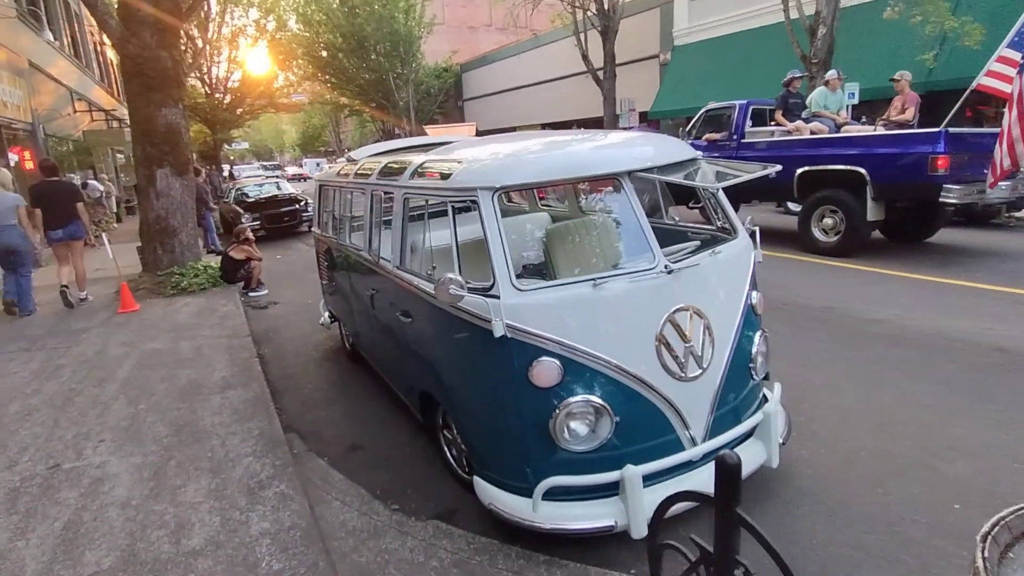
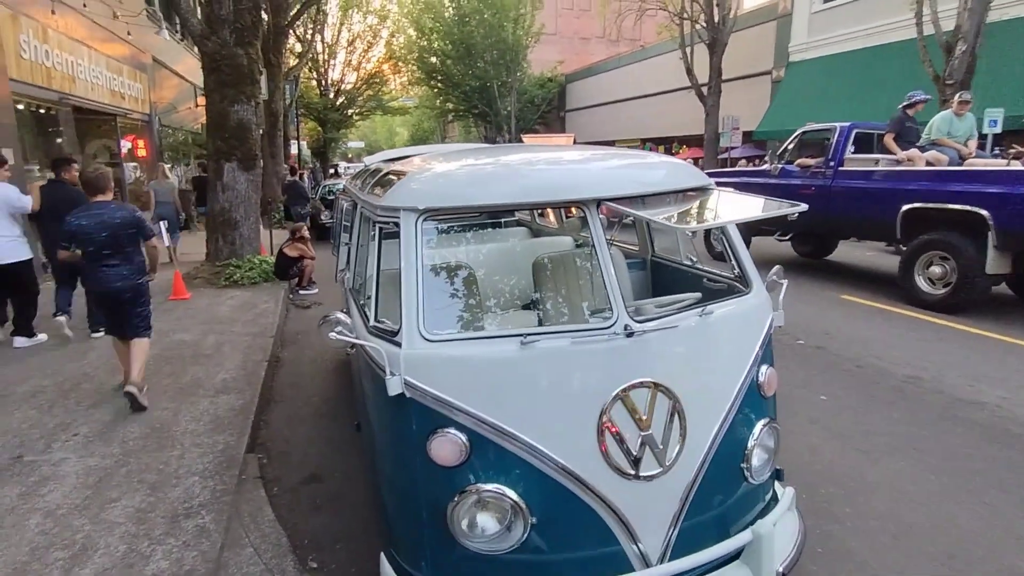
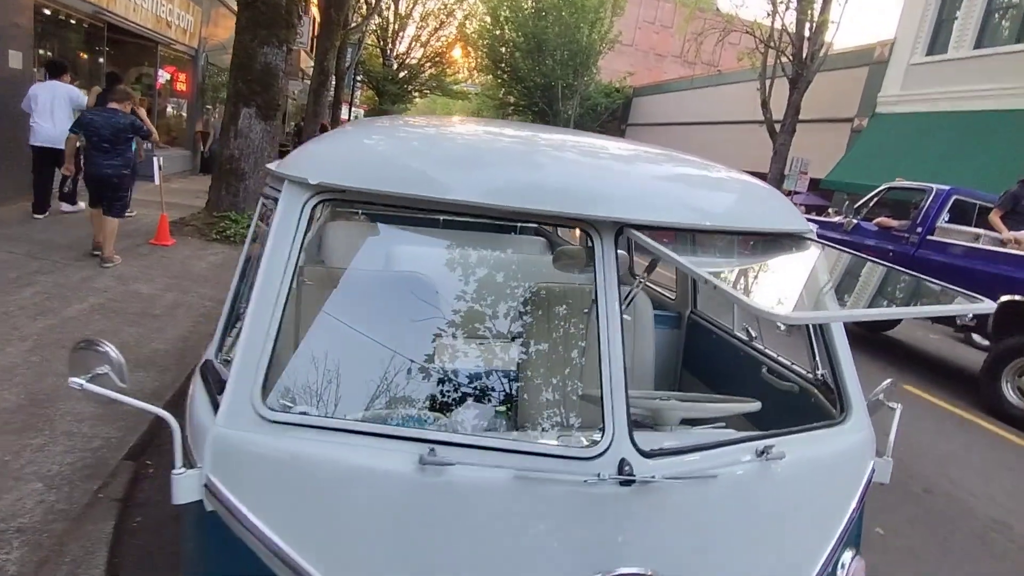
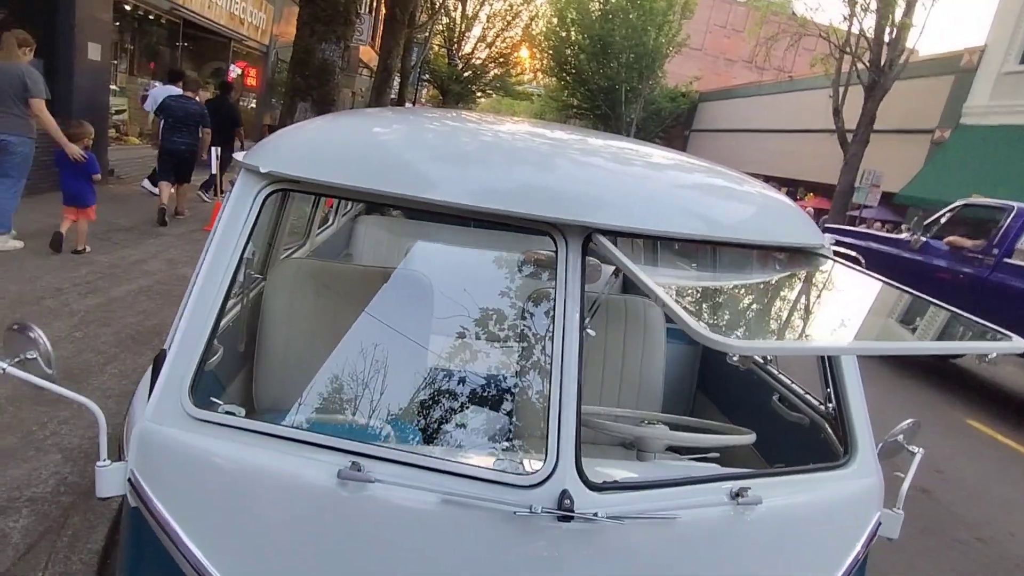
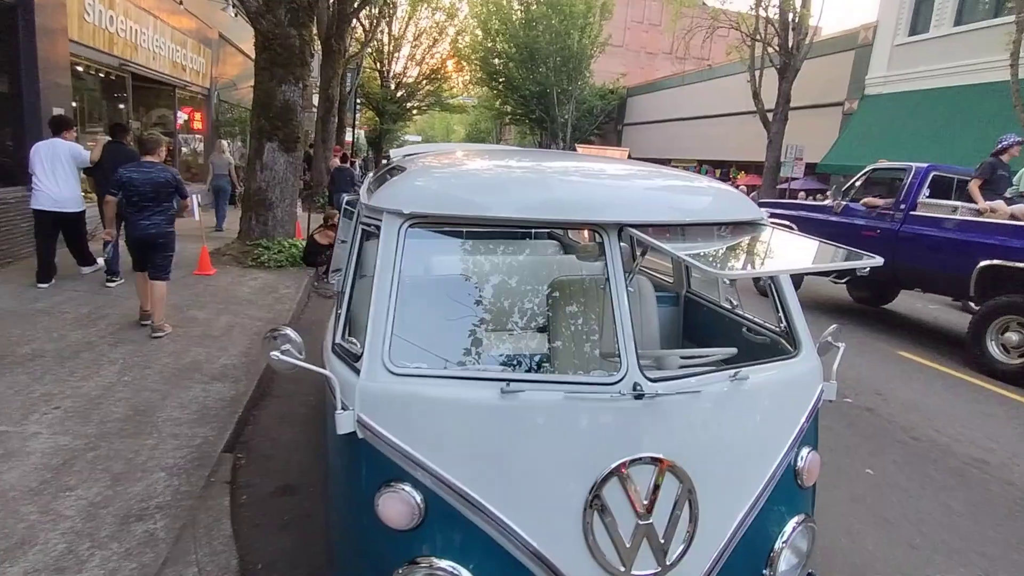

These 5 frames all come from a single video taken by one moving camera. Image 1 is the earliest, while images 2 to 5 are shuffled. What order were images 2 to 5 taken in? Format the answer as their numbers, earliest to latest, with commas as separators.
2, 5, 3, 4
